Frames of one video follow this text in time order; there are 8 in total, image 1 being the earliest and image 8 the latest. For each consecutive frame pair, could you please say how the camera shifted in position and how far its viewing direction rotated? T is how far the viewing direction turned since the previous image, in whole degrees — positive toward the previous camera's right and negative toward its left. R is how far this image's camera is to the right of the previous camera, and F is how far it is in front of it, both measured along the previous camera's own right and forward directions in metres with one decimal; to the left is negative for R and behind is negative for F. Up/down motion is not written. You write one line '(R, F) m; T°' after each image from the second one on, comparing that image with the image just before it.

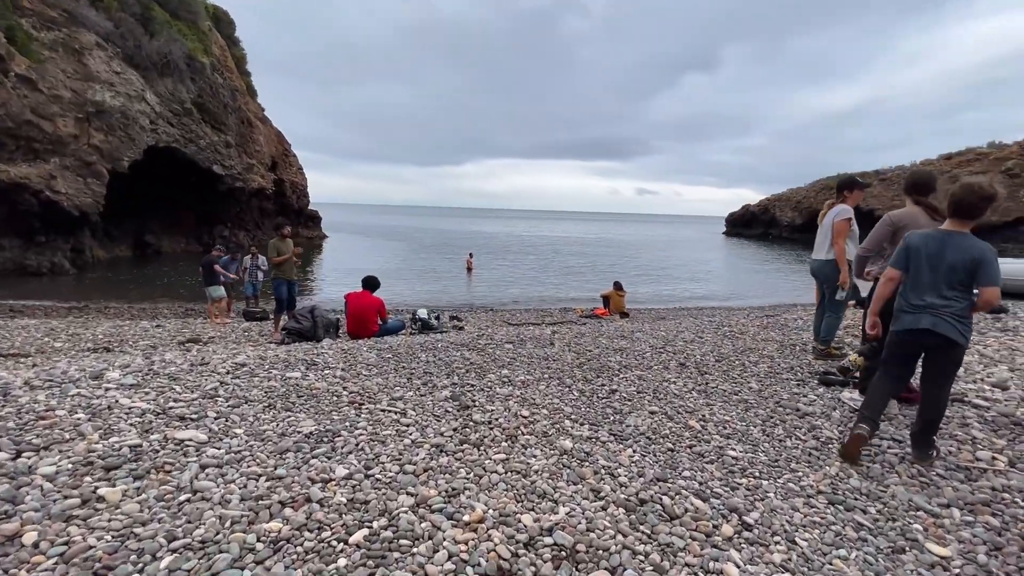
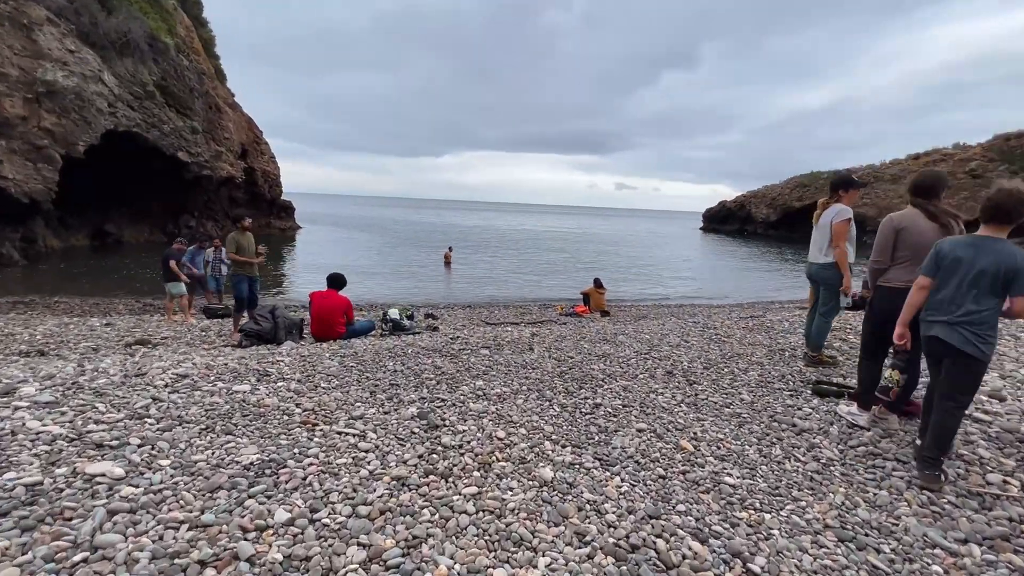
(0.0, +0.6) m; +3°
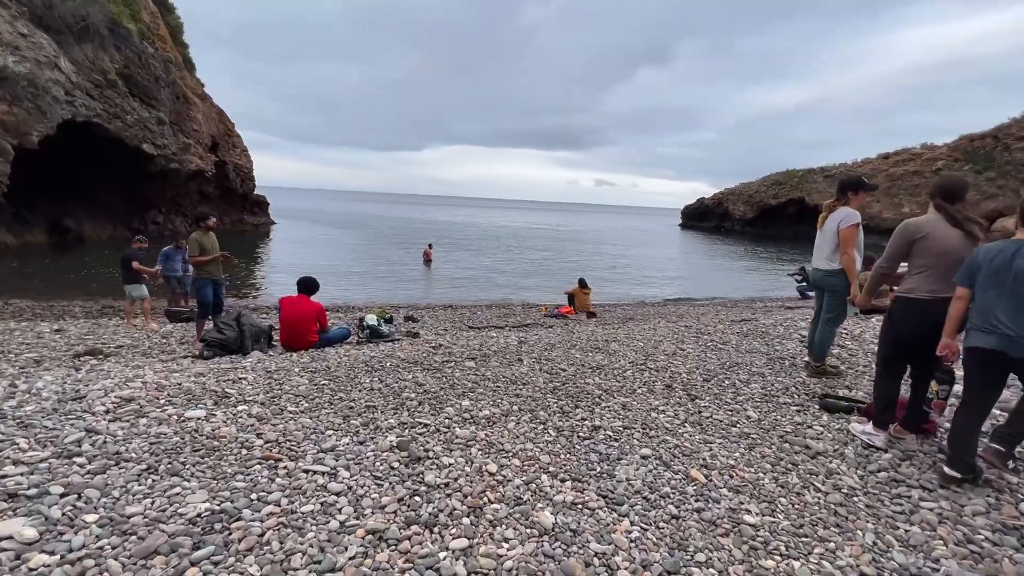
(-0.1, +0.6) m; +2°
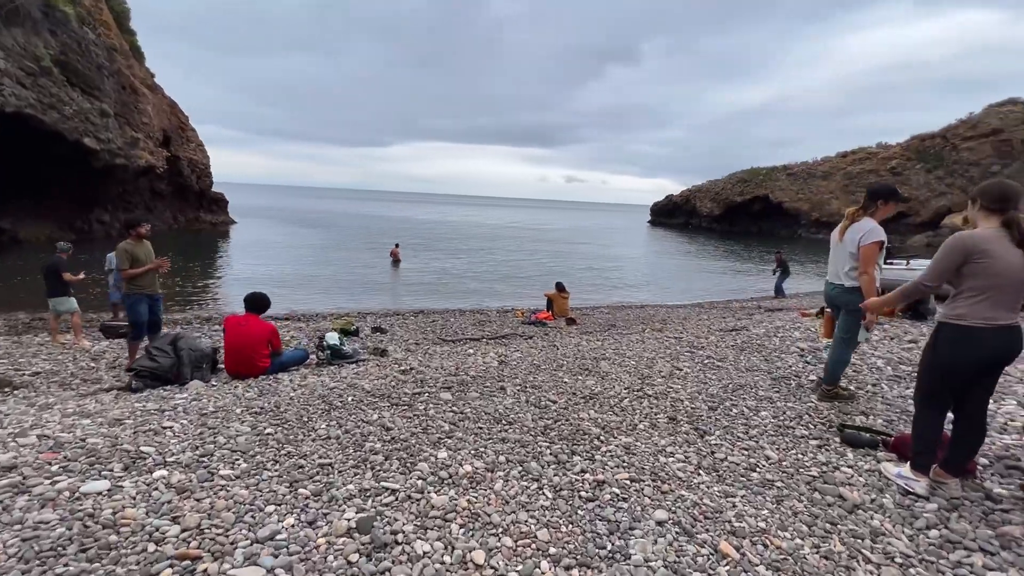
(-0.1, +1.0) m; +3°
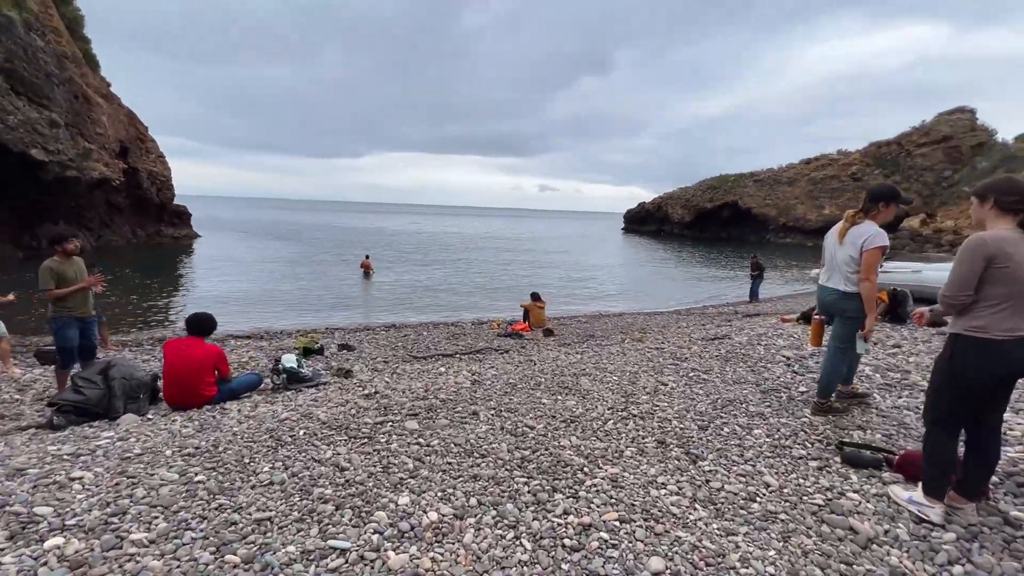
(+0.1, +0.6) m; +3°
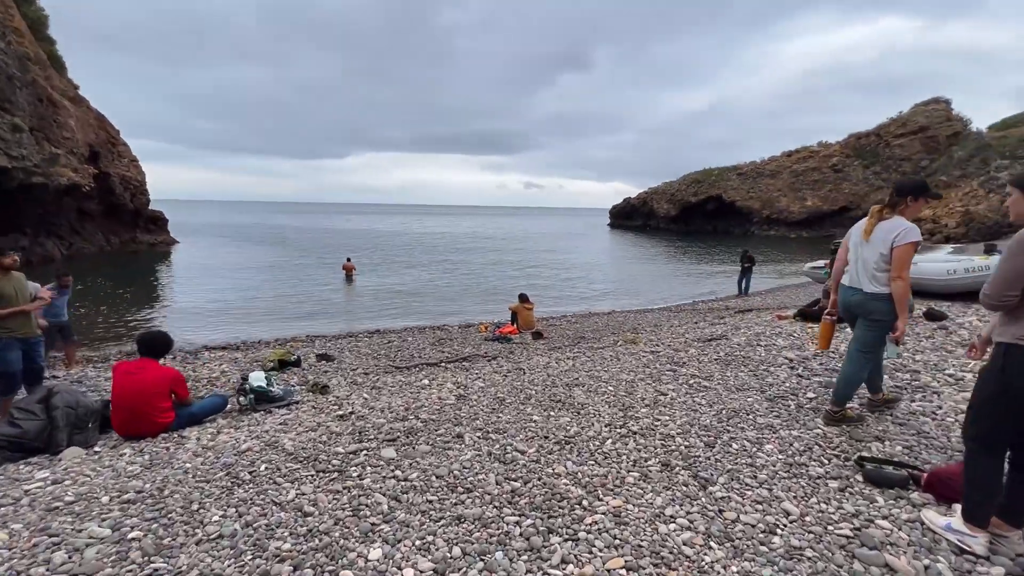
(0.0, +0.6) m; +1°
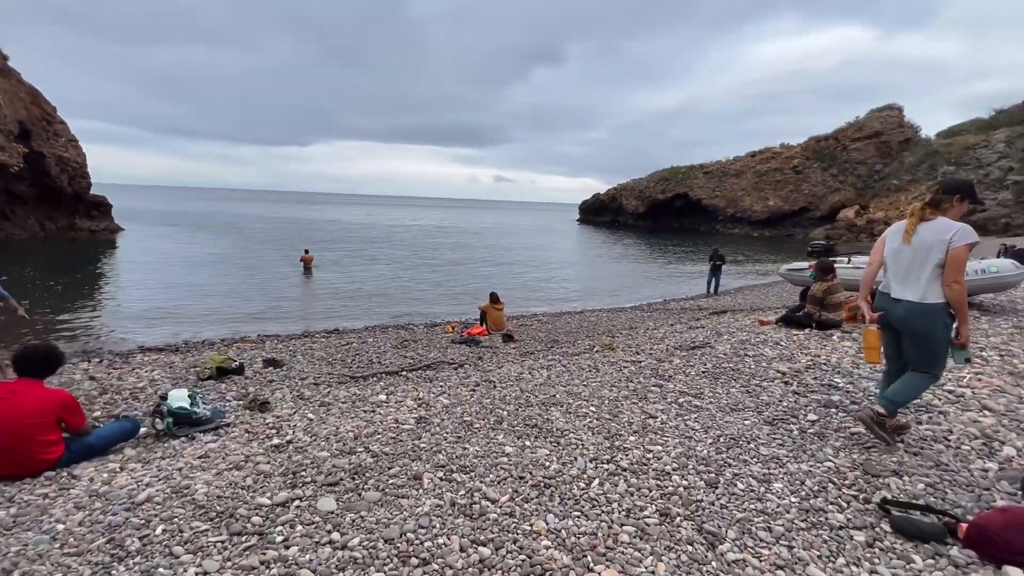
(0.0, +1.0) m; +4°
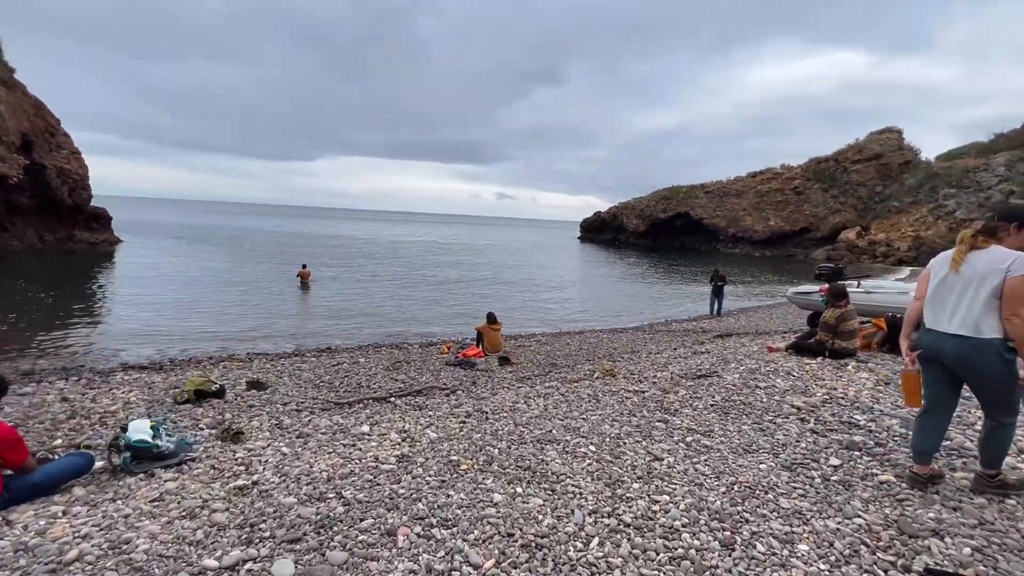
(+0.1, +0.5) m; 0°
